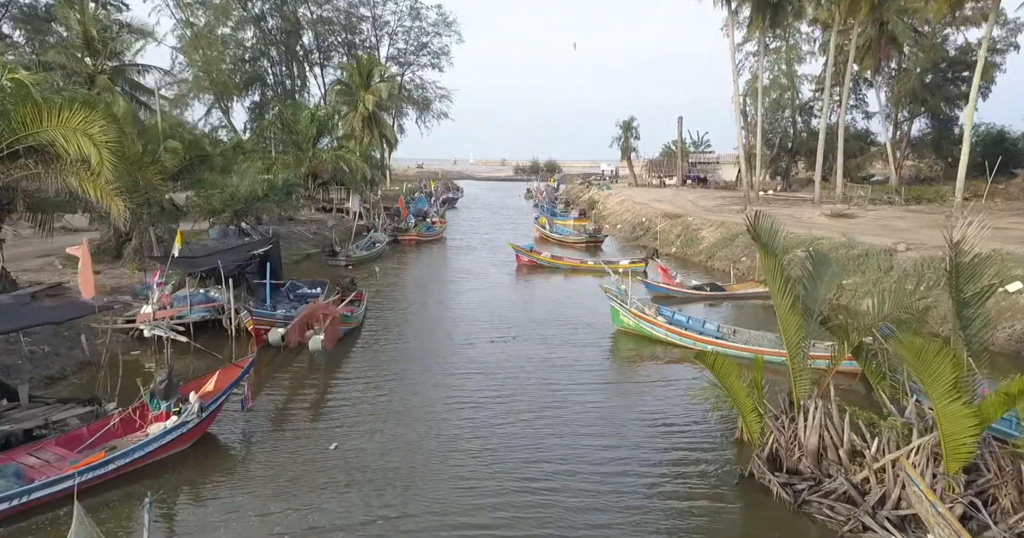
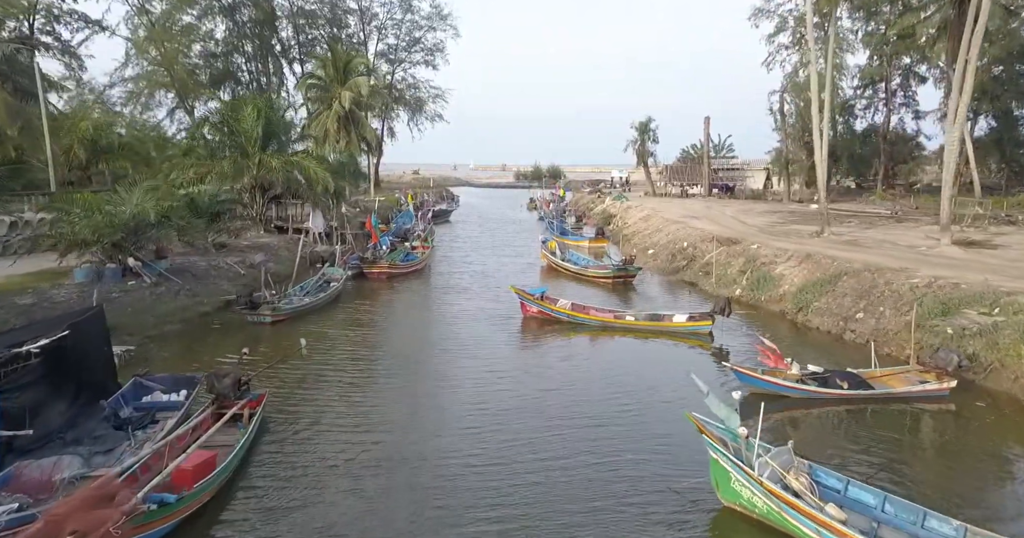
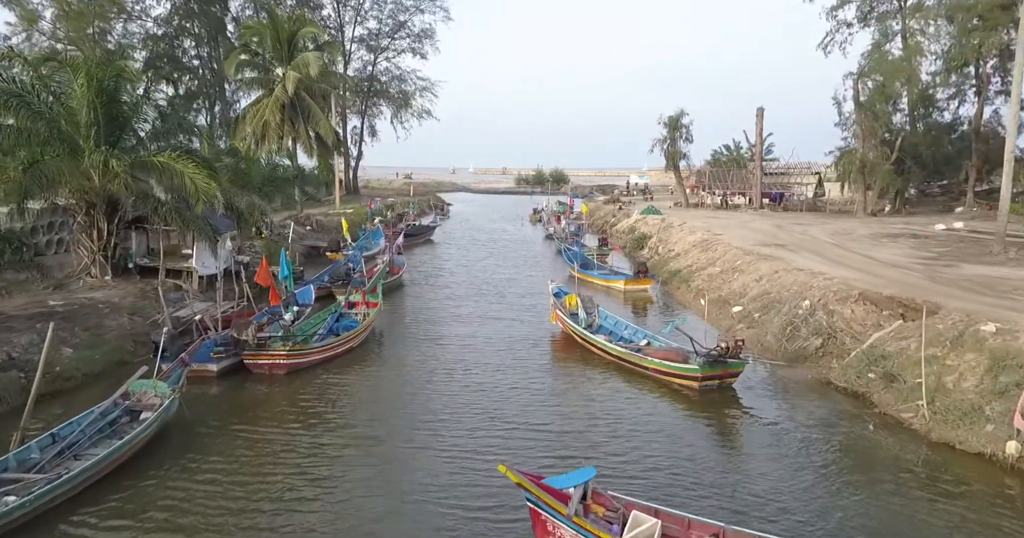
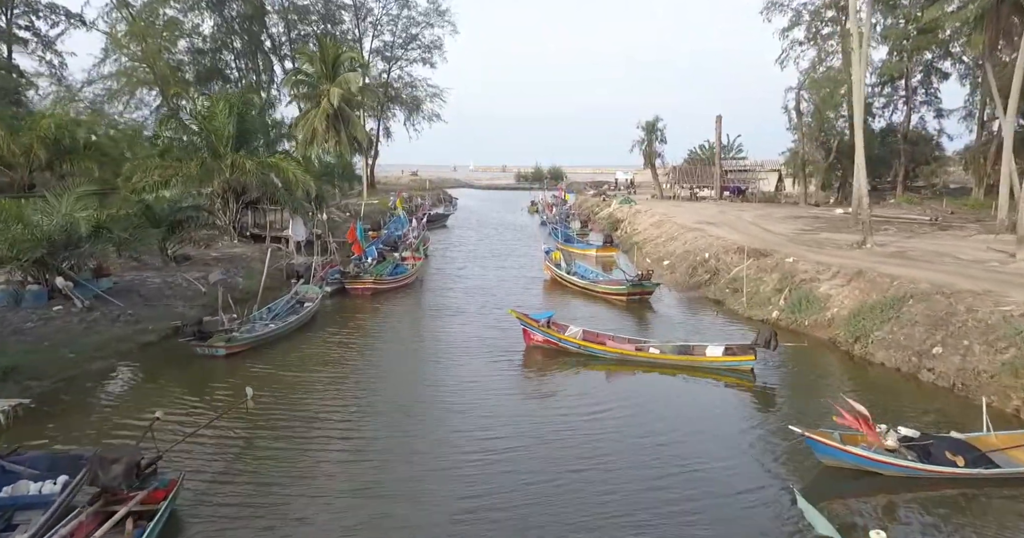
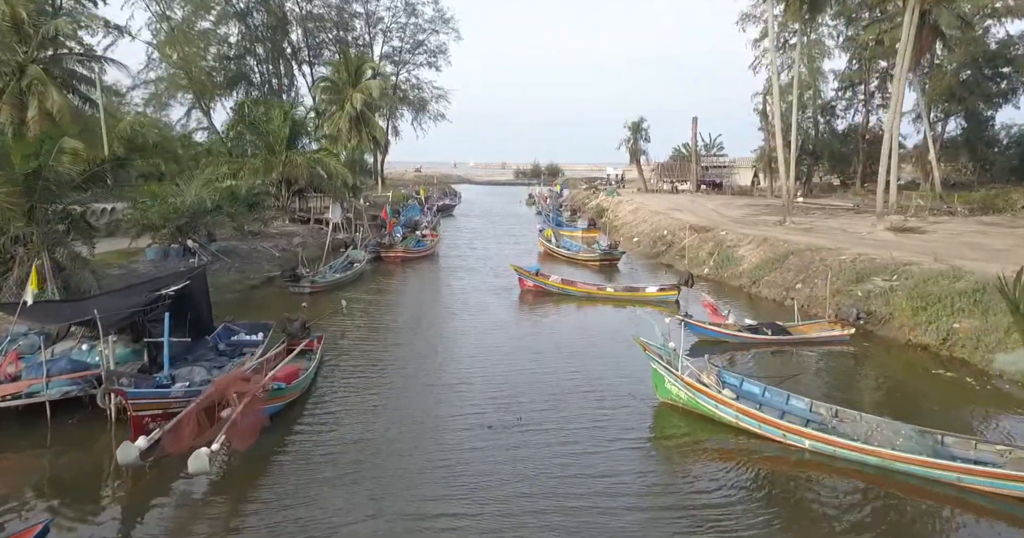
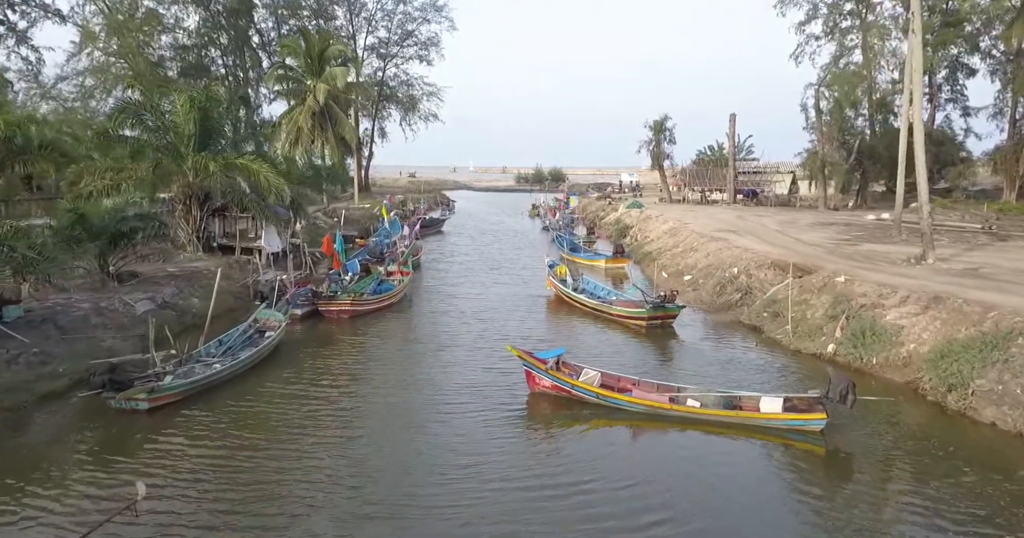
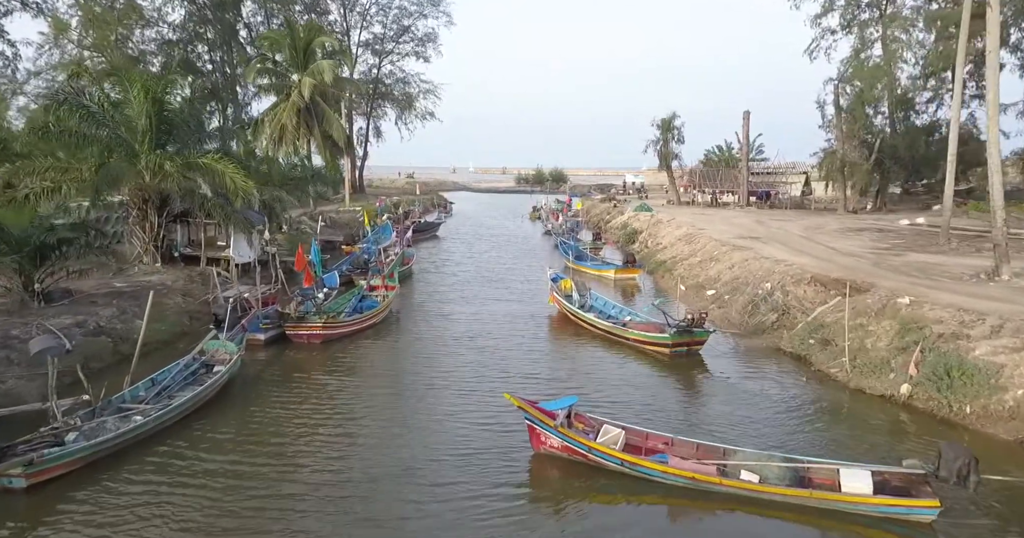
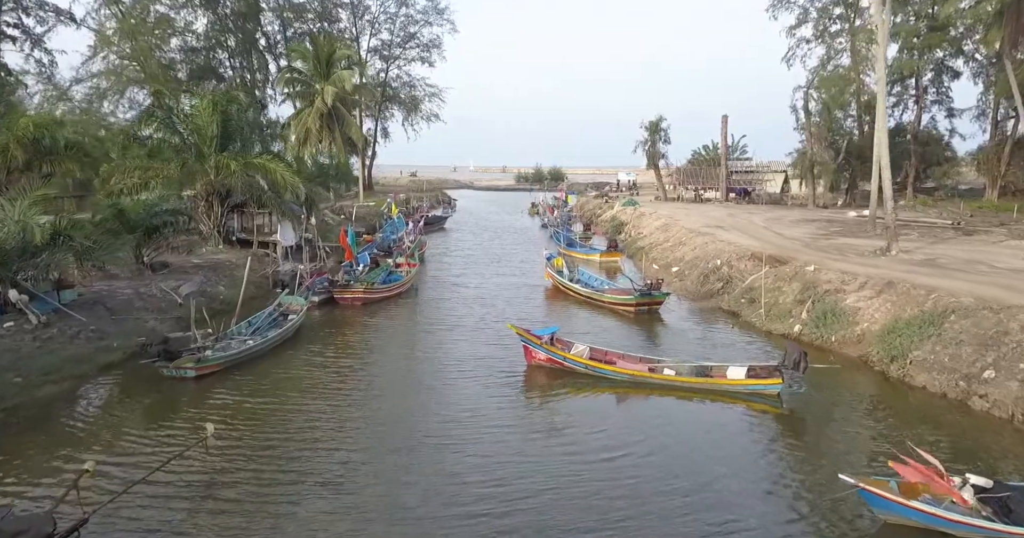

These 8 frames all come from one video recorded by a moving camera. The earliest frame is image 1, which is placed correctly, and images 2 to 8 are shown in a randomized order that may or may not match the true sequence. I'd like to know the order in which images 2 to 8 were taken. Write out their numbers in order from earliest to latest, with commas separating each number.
5, 2, 4, 8, 6, 7, 3
